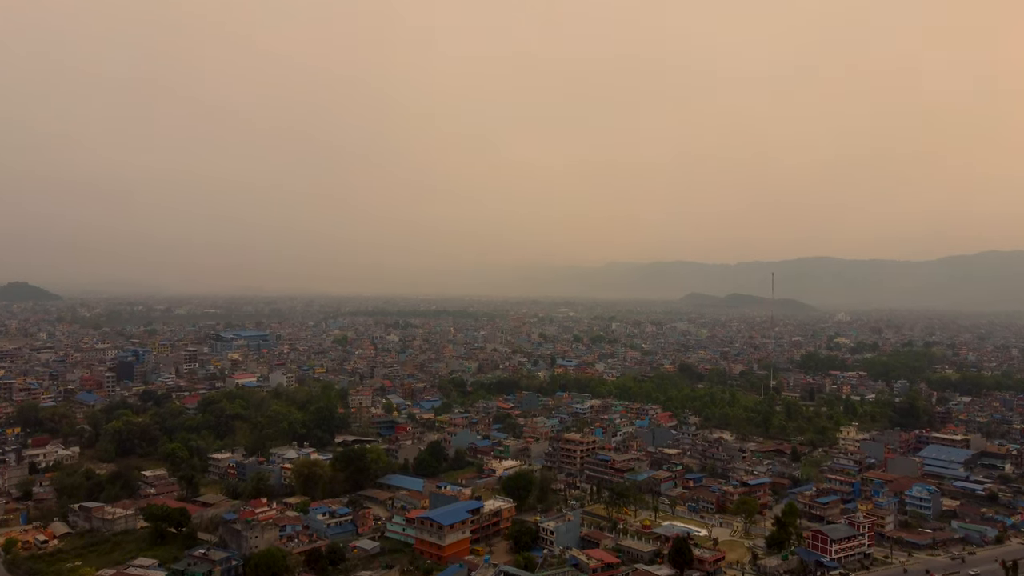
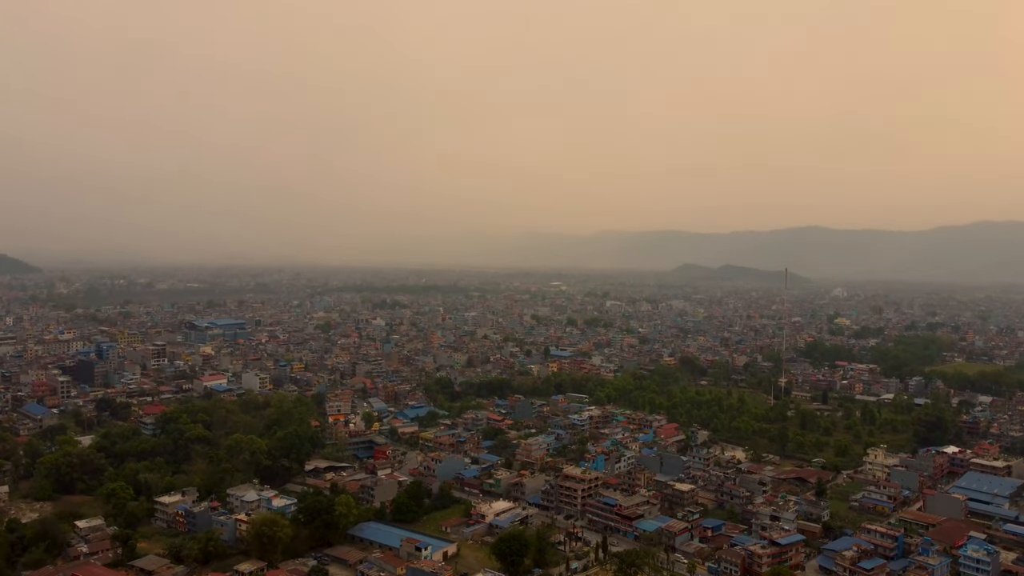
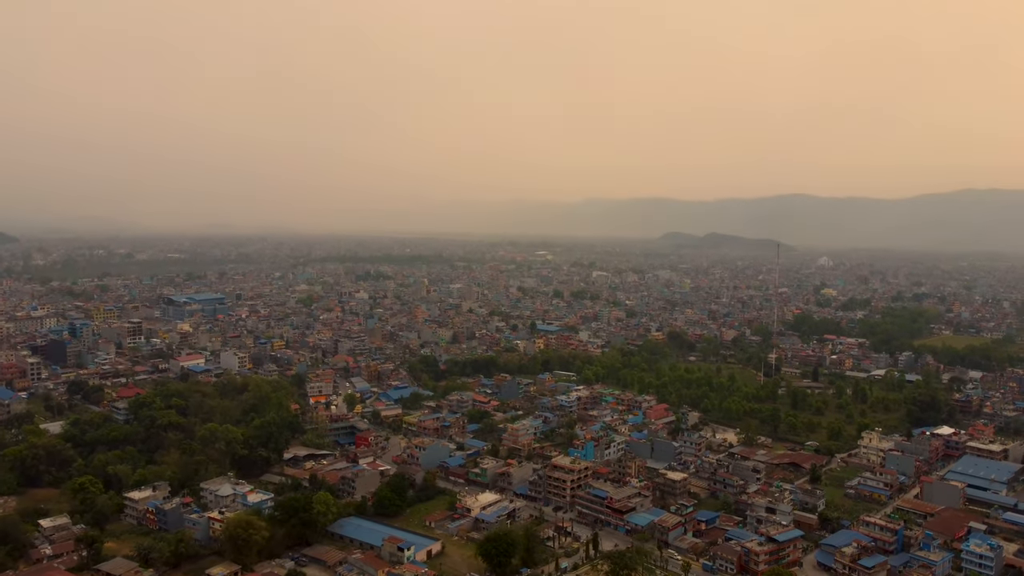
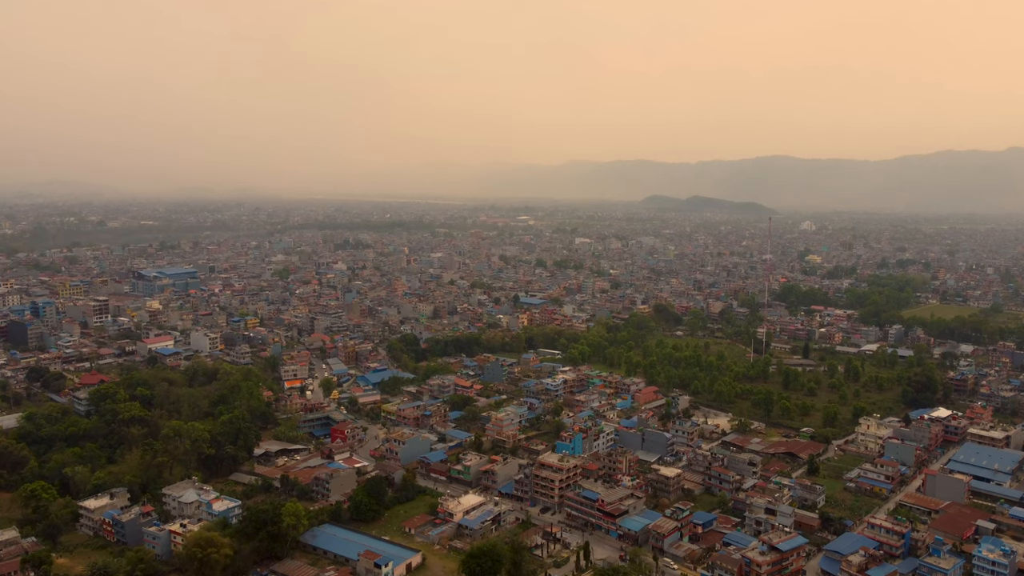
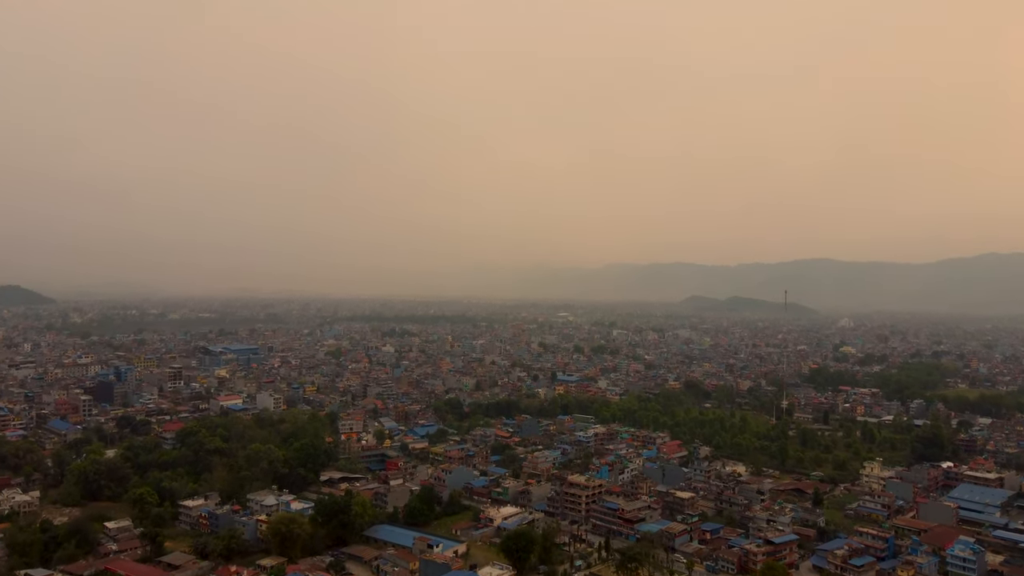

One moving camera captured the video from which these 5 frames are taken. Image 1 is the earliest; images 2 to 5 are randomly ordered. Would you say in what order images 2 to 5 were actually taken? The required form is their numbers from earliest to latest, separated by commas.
5, 2, 3, 4
